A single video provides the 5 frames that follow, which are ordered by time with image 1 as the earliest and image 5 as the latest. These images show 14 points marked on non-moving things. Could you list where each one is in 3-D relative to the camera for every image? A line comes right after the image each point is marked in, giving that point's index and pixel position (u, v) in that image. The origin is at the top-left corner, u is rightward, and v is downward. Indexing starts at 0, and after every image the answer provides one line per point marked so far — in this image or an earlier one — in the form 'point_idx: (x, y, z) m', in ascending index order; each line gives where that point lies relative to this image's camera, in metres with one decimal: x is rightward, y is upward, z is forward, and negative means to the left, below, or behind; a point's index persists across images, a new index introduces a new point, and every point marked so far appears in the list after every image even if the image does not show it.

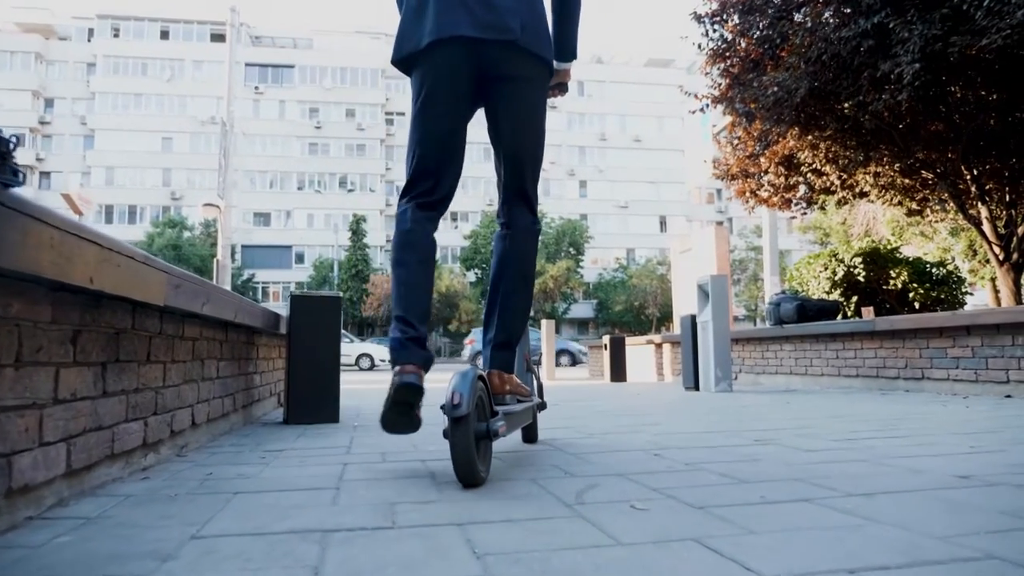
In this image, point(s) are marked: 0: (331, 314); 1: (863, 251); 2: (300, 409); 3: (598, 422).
0: (-1.0, -0.1, +4.2) m
1: (+5.3, +0.6, +11.3) m
2: (-1.2, -0.7, +4.1) m
3: (+0.5, -0.7, +4.0) m
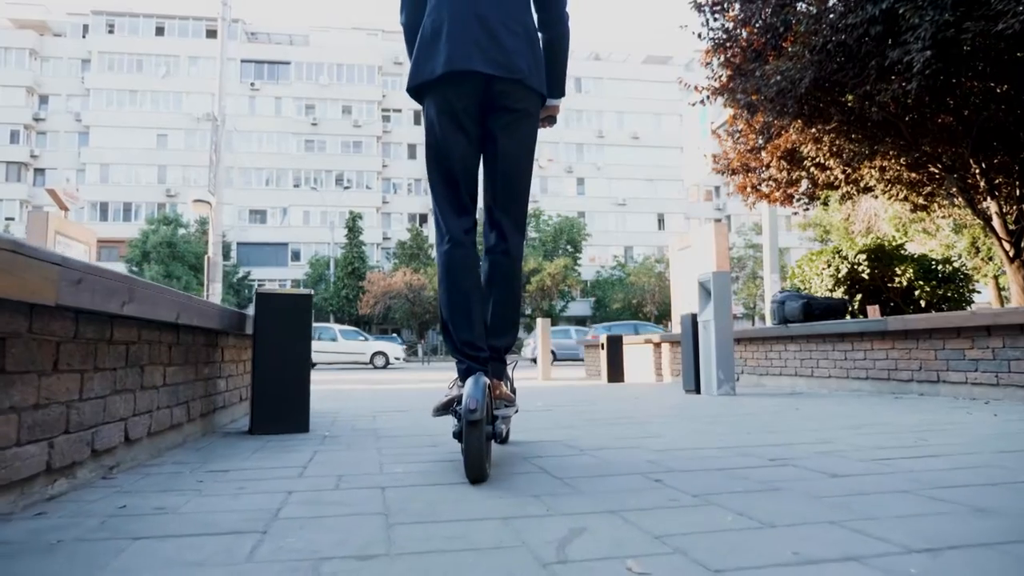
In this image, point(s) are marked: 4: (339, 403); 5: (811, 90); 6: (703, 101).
0: (-1.1, -0.1, +3.9) m
1: (+5.2, +0.6, +11.0) m
2: (-1.3, -0.7, +3.8) m
3: (+0.4, -0.7, +3.6) m
4: (-1.6, -1.0, +6.6) m
5: (+3.5, +2.3, +8.8) m
6: (+3.0, +3.0, +11.7) m
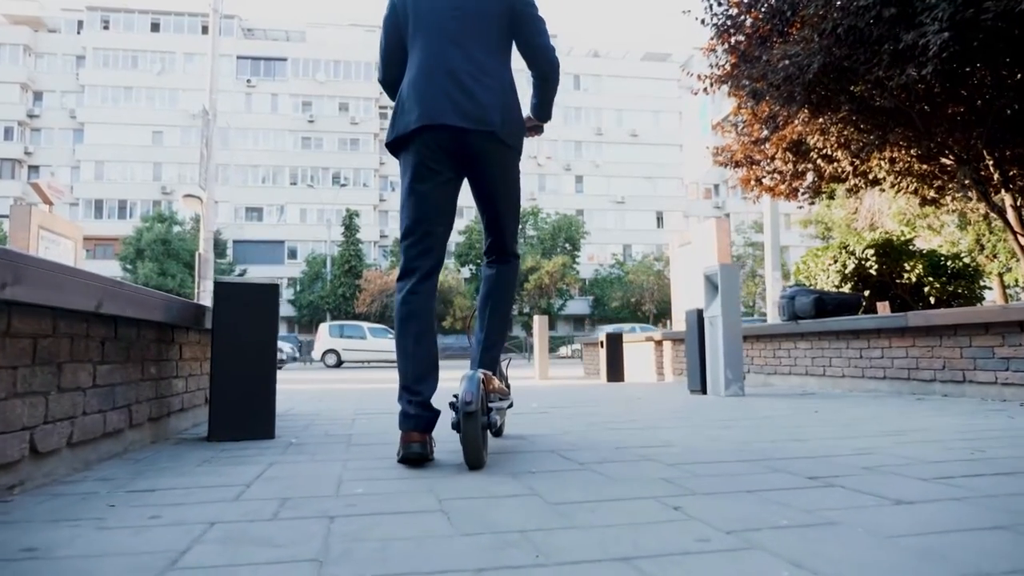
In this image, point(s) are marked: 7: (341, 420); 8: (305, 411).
0: (-1.1, -0.1, +3.4) m
1: (+5.2, +0.7, +10.6) m
2: (-1.3, -0.6, +3.3) m
3: (+0.3, -0.6, +3.2) m
4: (-1.6, -1.0, +6.2) m
5: (+3.4, +2.3, +8.4) m
6: (+3.0, +3.0, +11.3) m
7: (-1.0, -0.8, +4.2) m
8: (-1.5, -0.9, +5.2) m
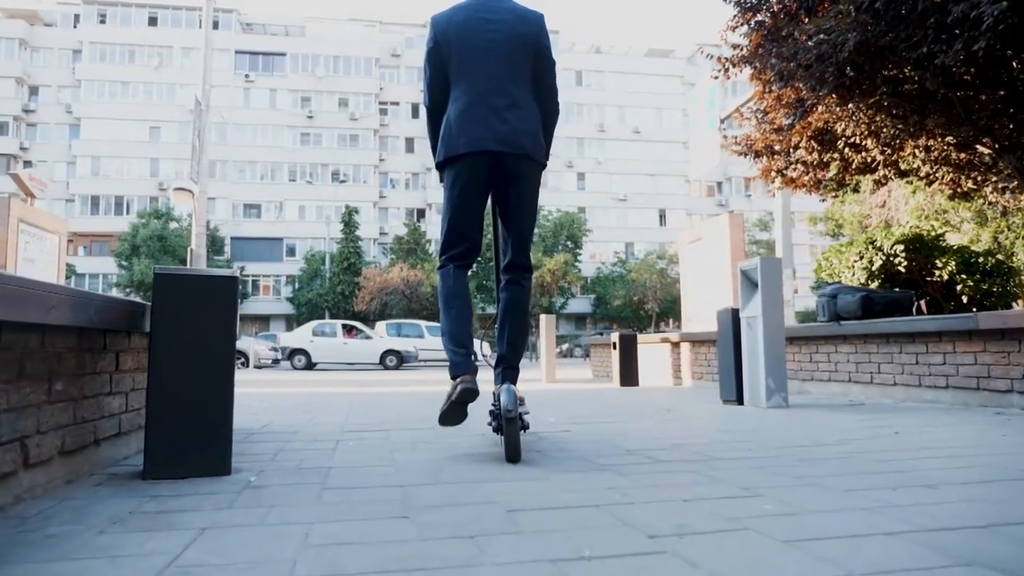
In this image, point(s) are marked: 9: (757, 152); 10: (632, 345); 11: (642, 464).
0: (-1.0, 0.0, +2.7) m
1: (+5.3, +0.7, +9.8) m
2: (-1.2, -0.6, +2.6) m
3: (+0.4, -0.6, +2.4) m
4: (-1.5, -0.9, +5.4) m
5: (+3.5, +2.4, +7.6) m
6: (+3.0, +3.1, +10.5) m
7: (-0.9, -0.7, +3.5) m
8: (-1.4, -0.8, +4.5) m
9: (+3.8, +2.1, +11.5) m
10: (+1.6, -0.8, +10.0) m
11: (+0.5, -0.7, +2.8) m
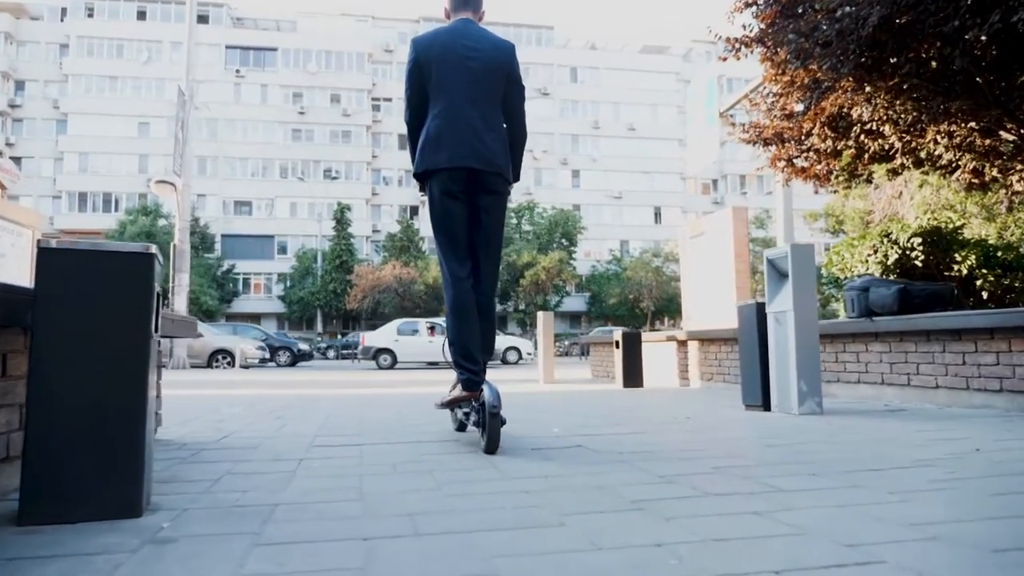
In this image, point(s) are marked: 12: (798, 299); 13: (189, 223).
0: (-1.0, 0.0, +2.0) m
1: (+5.2, +0.7, +9.2) m
2: (-1.2, -0.5, +1.9) m
3: (+0.4, -0.6, +1.8) m
4: (-1.5, -0.9, +4.8) m
5: (+3.5, +2.4, +7.0) m
6: (+3.0, +3.1, +9.9) m
7: (-0.9, -0.7, +2.8) m
8: (-1.4, -0.8, +3.8) m
9: (+3.8, +2.2, +10.9) m
10: (+1.6, -0.7, +9.3) m
11: (+0.5, -0.6, +2.1) m
12: (+1.9, -0.1, +4.9) m
13: (-8.4, +1.6, +19.3) m
